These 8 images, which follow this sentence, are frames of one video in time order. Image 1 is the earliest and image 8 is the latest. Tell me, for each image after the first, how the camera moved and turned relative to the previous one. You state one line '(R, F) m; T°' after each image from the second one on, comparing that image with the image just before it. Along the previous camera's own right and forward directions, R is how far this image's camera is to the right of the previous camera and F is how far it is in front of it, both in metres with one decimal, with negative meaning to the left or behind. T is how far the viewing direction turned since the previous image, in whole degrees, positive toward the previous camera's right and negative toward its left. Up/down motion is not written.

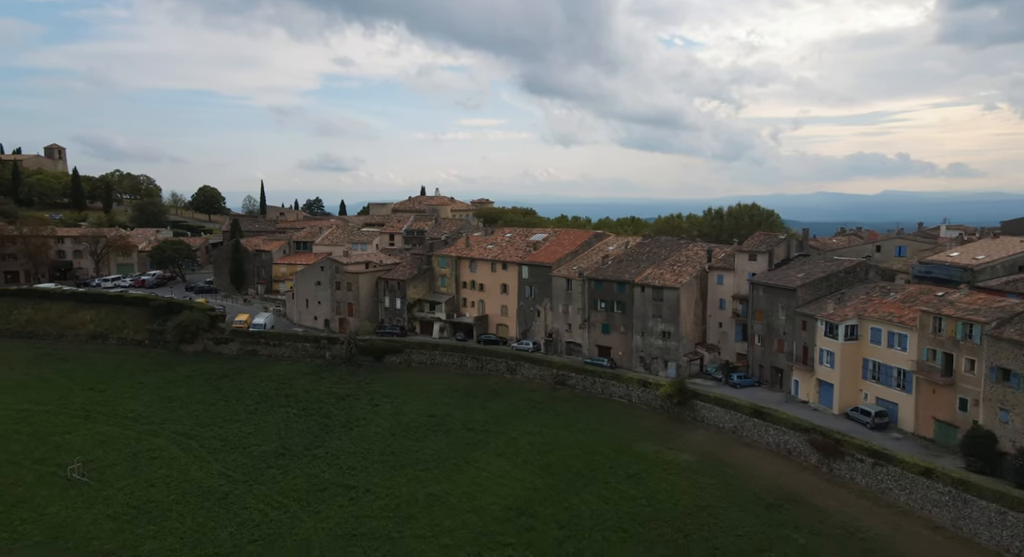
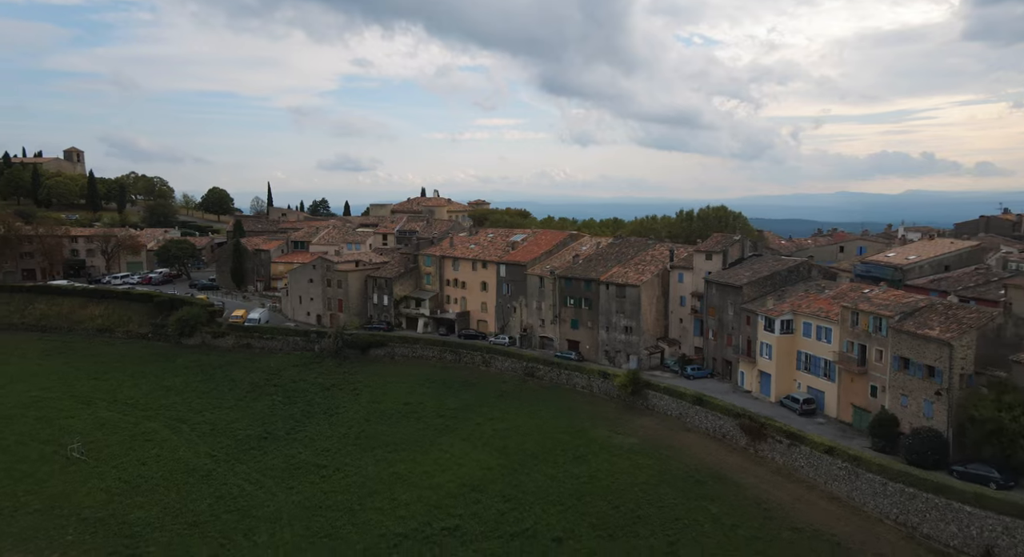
(+2.8, -2.6) m; -1°
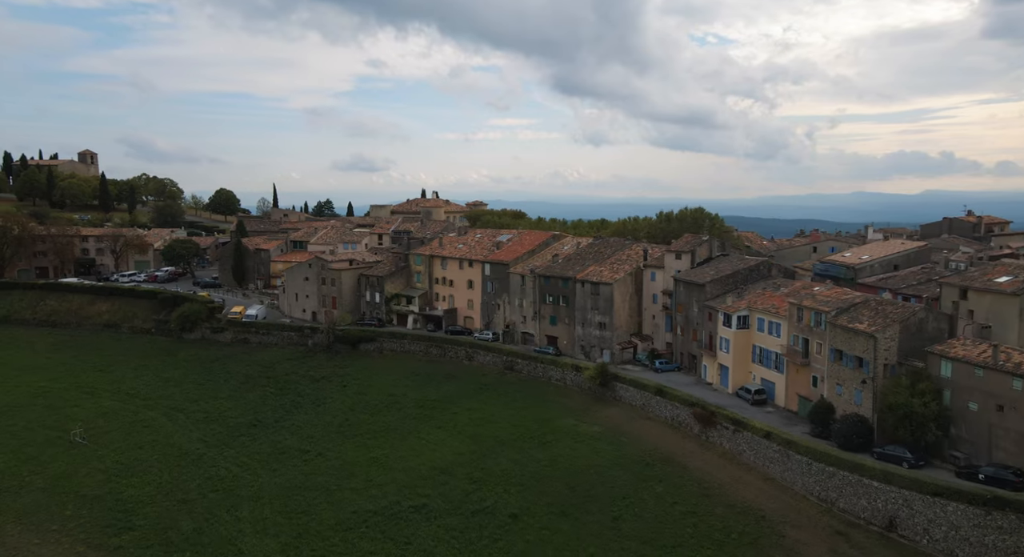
(+2.2, -2.1) m; -1°
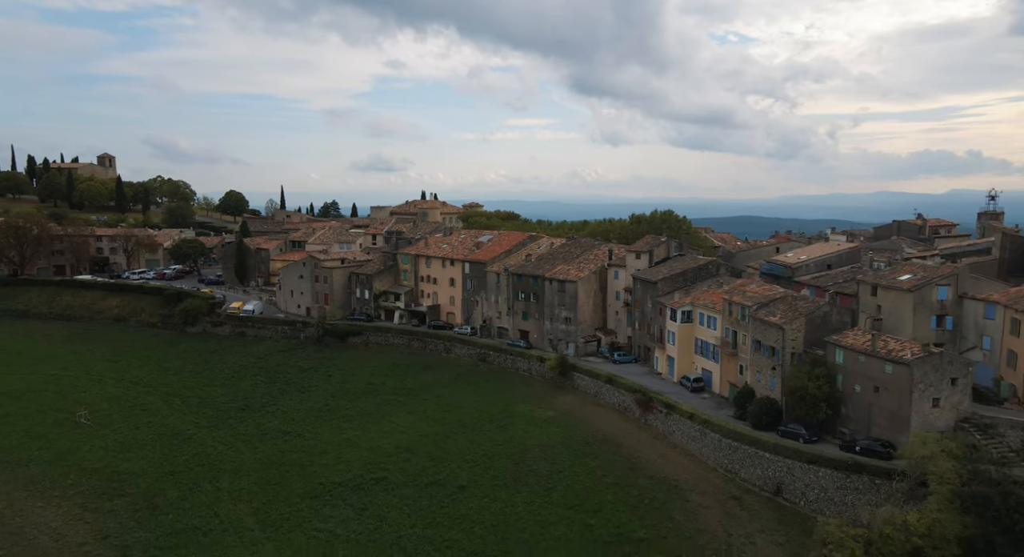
(+3.2, -3.1) m; -1°
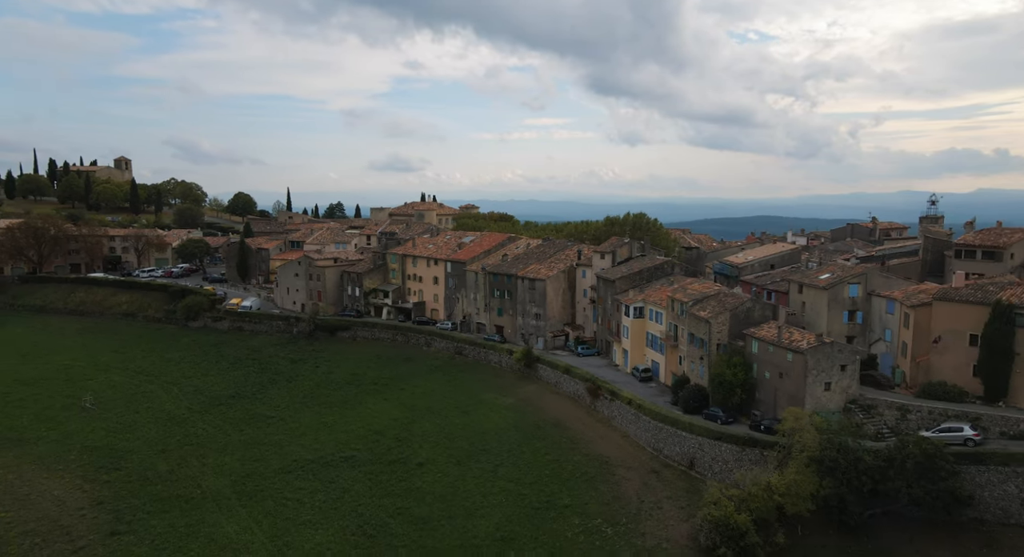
(+3.1, -3.1) m; -1°
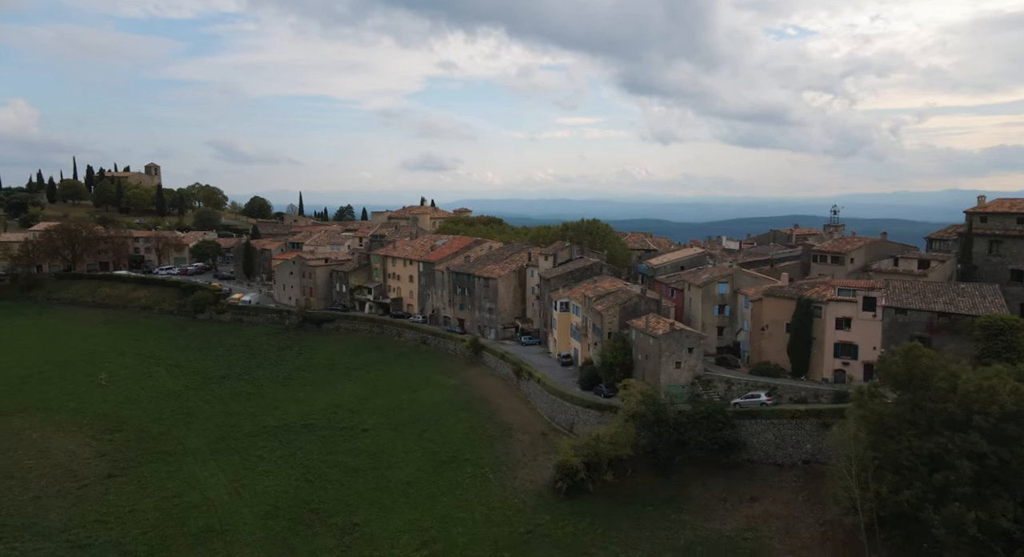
(+6.1, -6.2) m; -2°
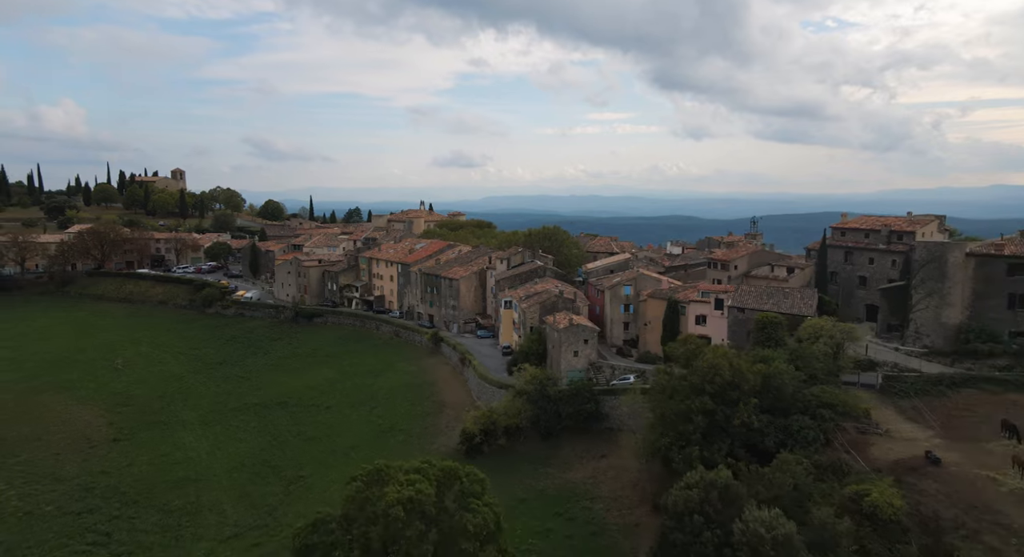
(+6.1, -6.5) m; -2°
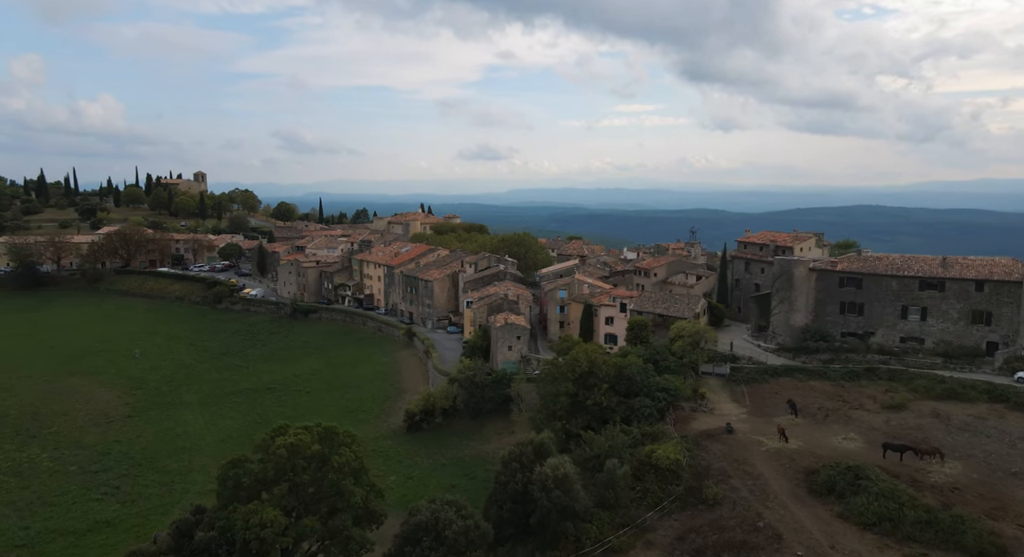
(+5.5, -6.4) m; -2°
